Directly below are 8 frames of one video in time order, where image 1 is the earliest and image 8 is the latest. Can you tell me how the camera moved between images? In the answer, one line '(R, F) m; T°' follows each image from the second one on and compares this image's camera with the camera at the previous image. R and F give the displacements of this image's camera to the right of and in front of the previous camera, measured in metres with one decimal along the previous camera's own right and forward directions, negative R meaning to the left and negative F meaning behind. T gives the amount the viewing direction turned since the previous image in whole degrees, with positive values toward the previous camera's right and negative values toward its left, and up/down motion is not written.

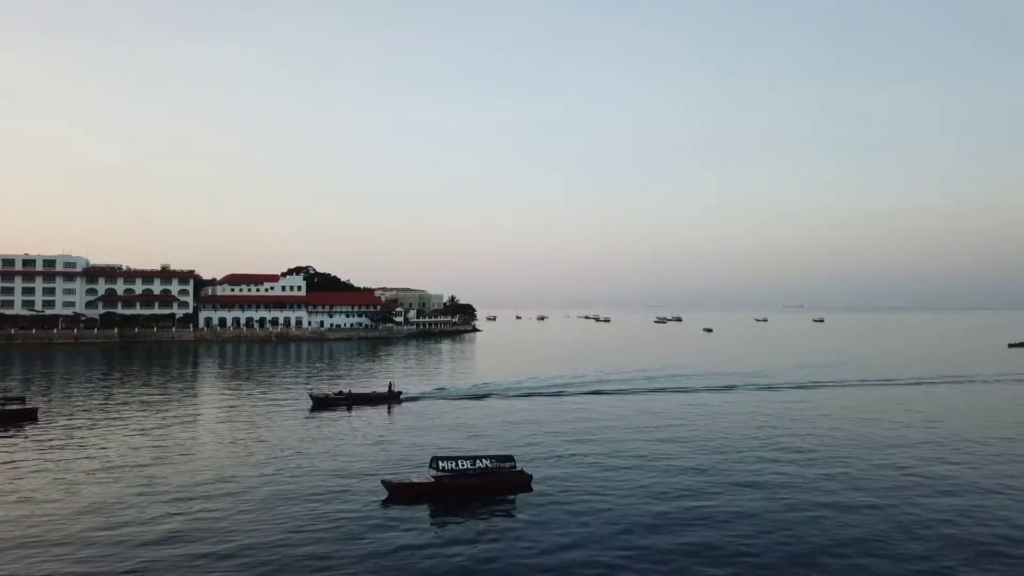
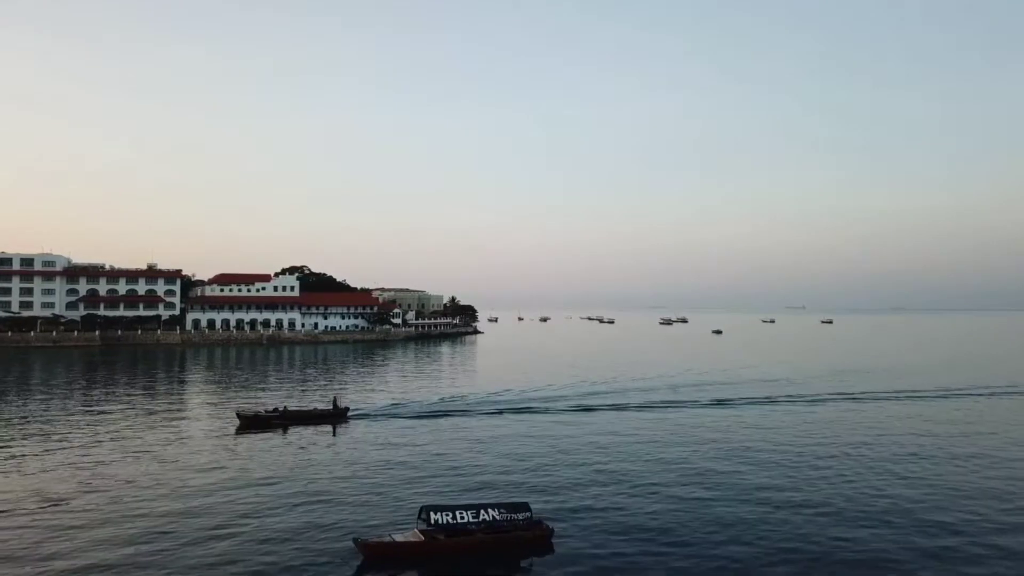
(-0.3, +4.7) m; 0°
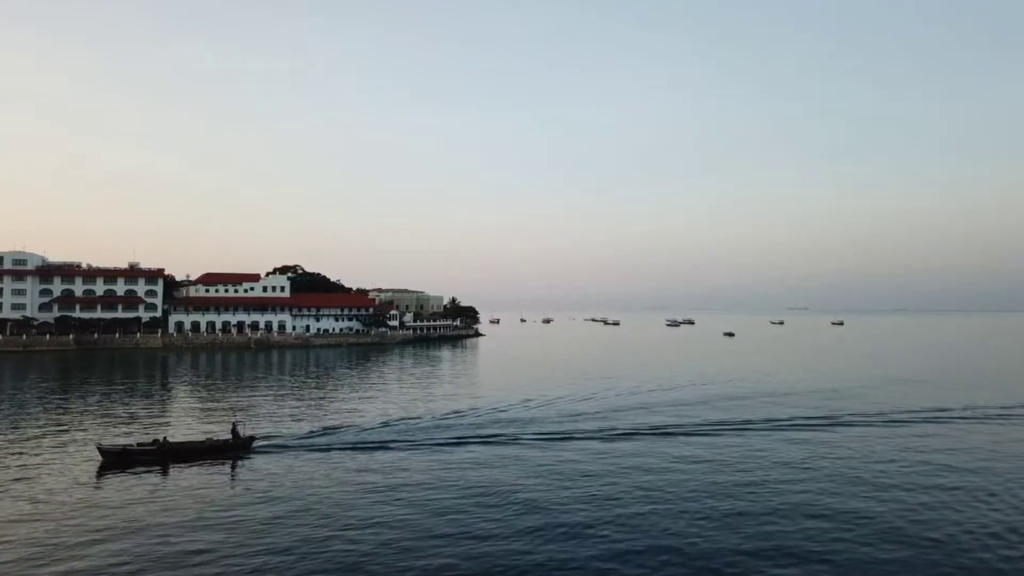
(-0.5, +5.8) m; 0°
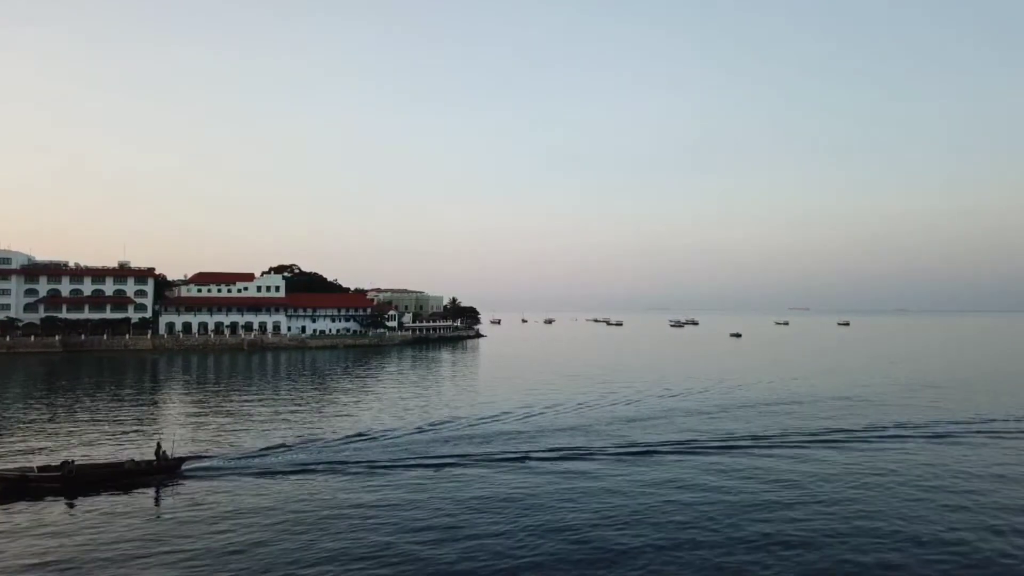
(-0.3, +3.0) m; 0°
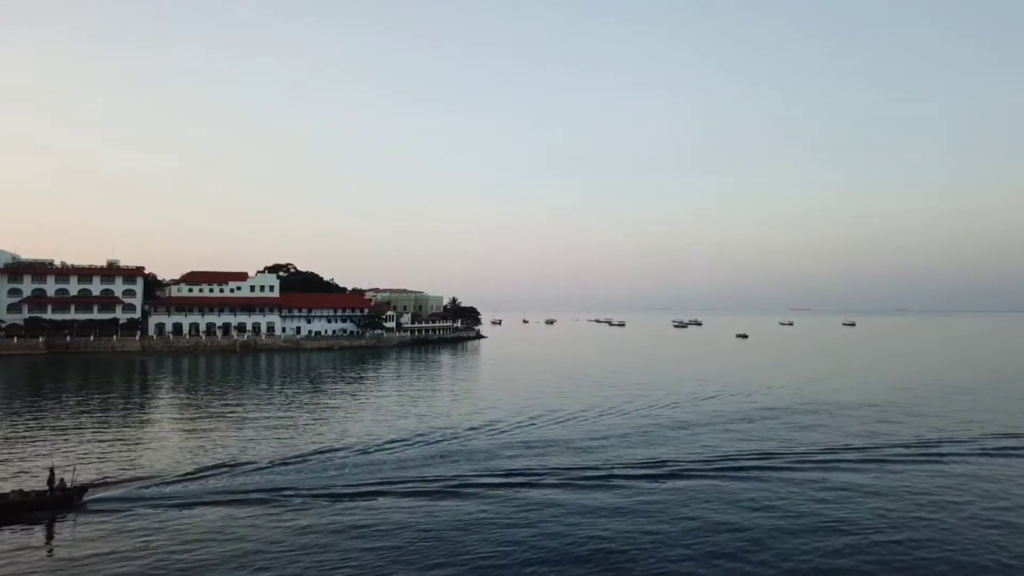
(-0.2, +3.0) m; 0°
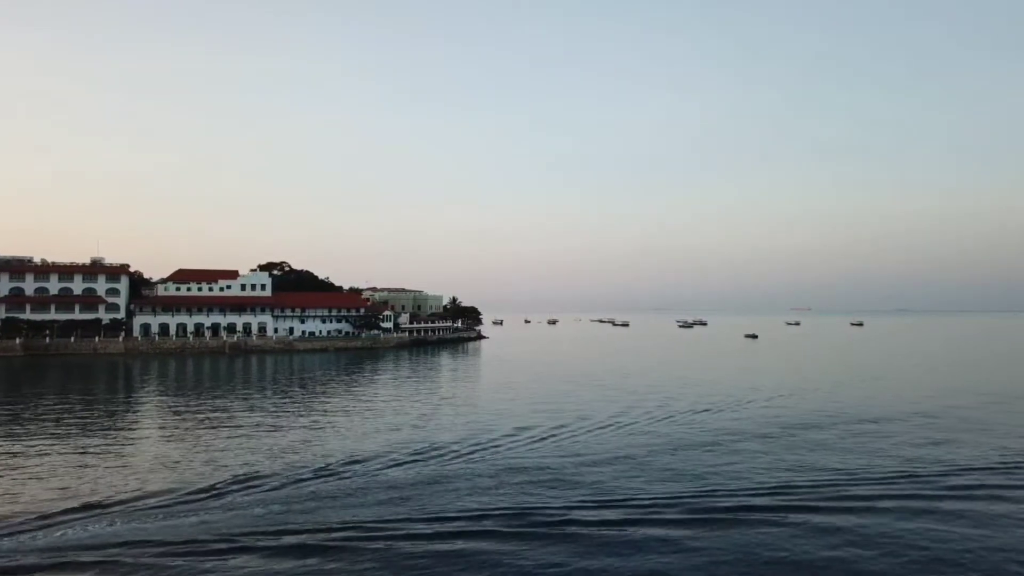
(-0.4, +4.0) m; 0°
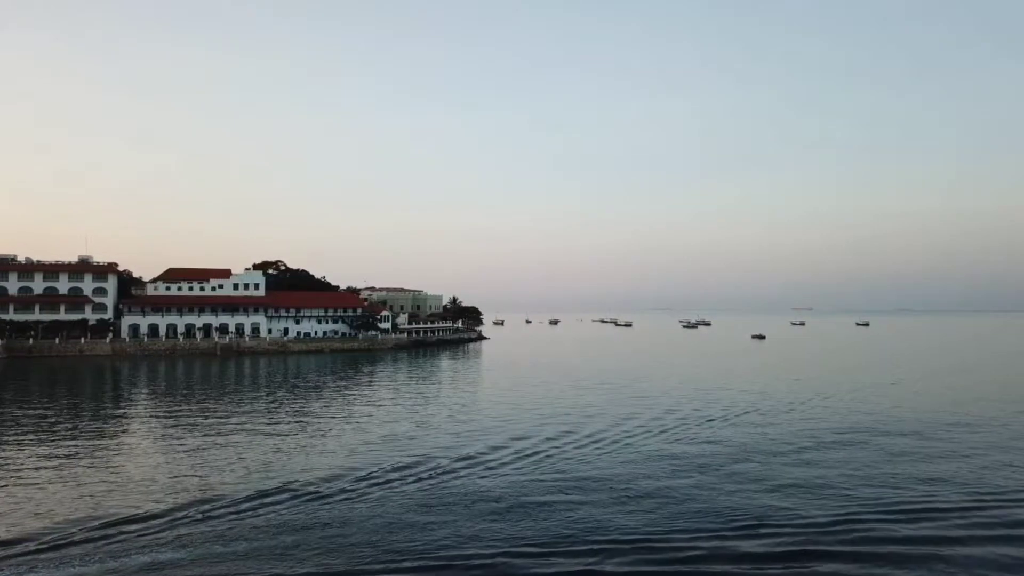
(-0.3, +2.8) m; 0°
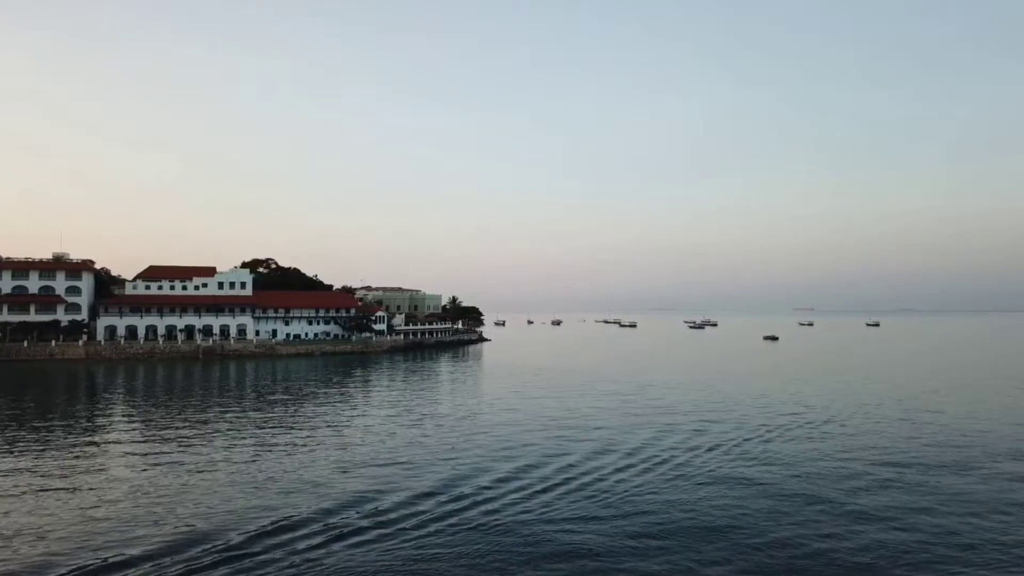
(-0.4, +5.0) m; 0°
